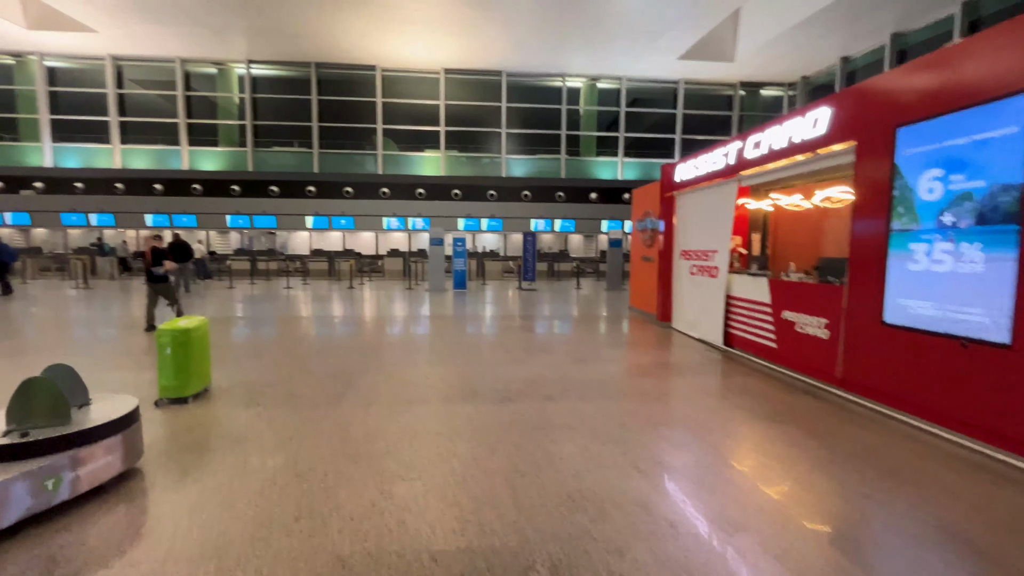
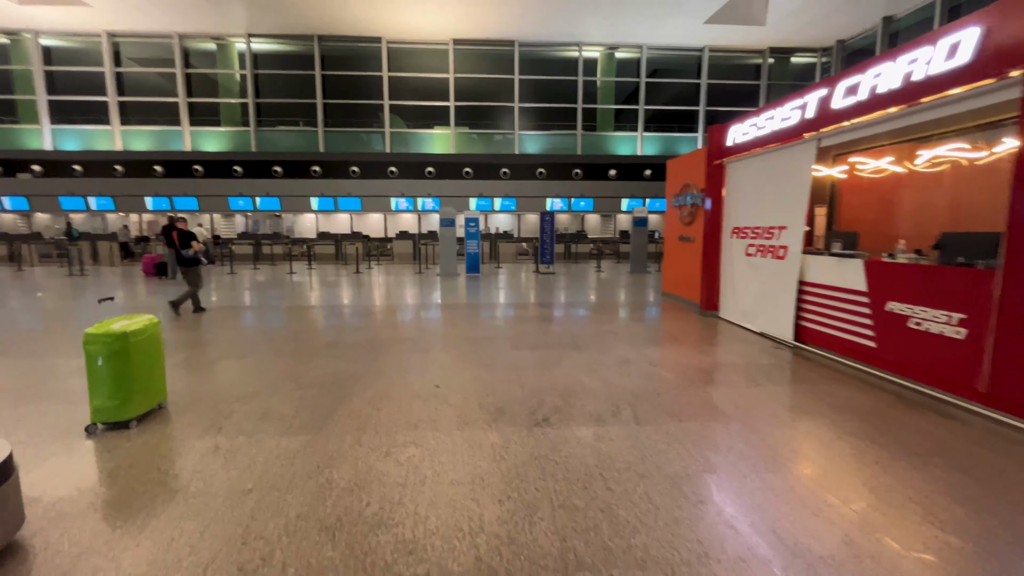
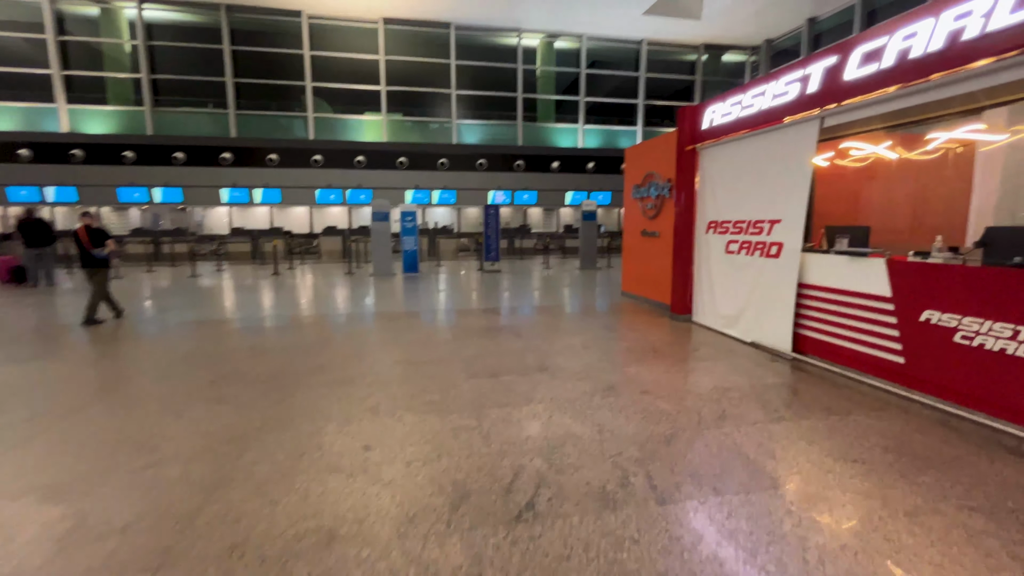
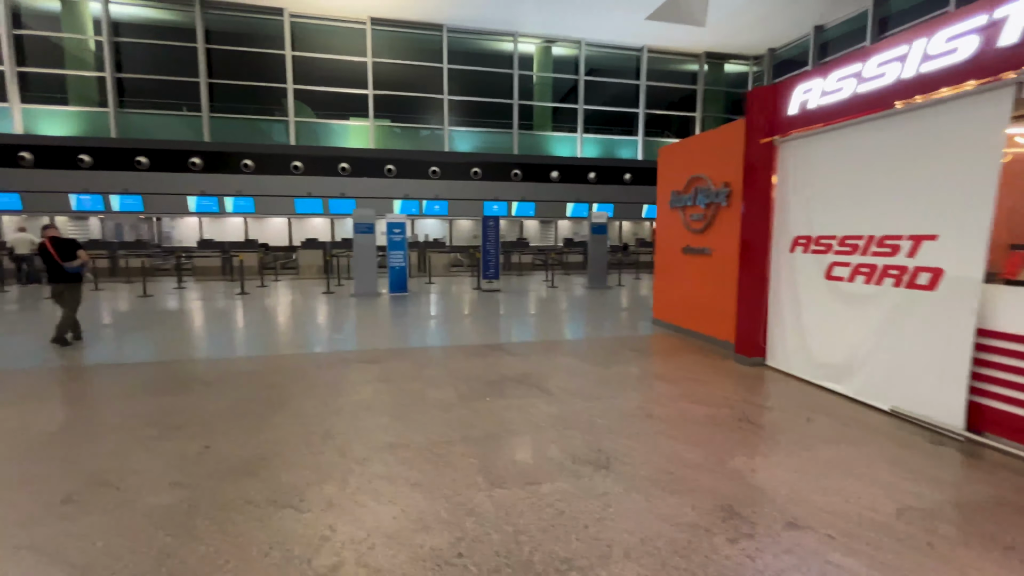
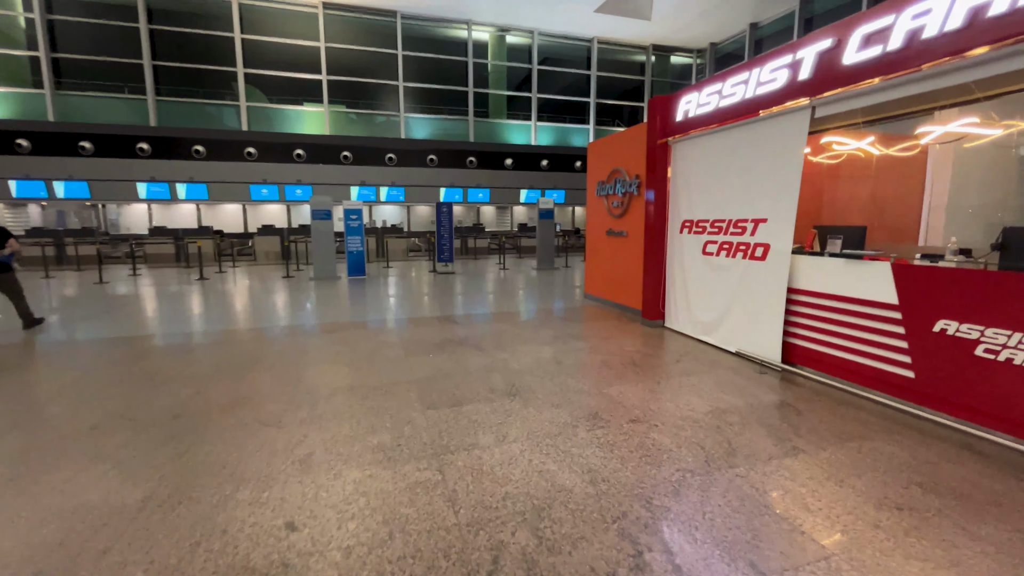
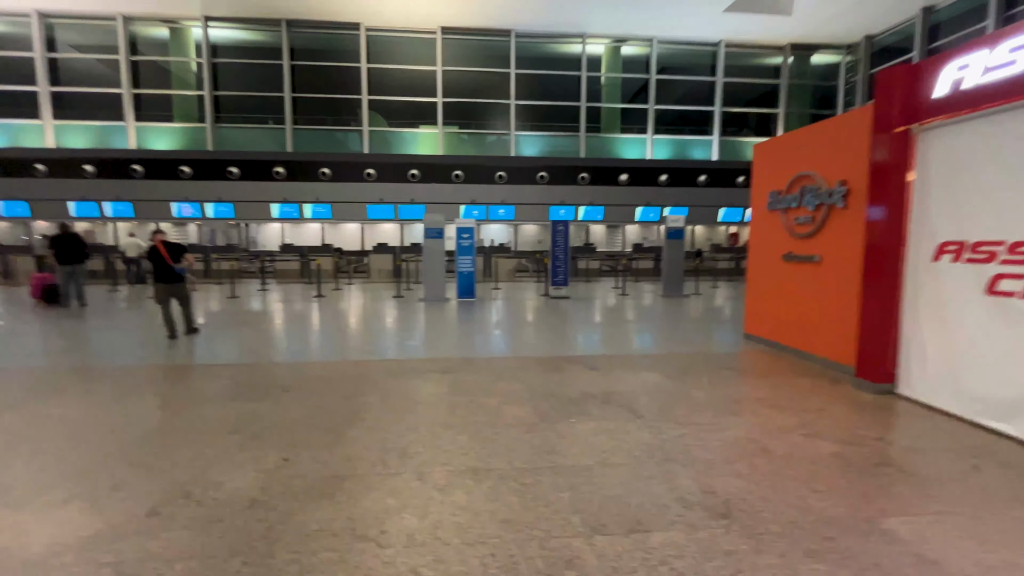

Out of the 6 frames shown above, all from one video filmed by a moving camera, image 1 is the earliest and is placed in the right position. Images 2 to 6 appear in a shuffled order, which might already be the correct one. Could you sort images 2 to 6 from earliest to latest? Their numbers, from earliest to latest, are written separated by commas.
2, 3, 5, 4, 6
